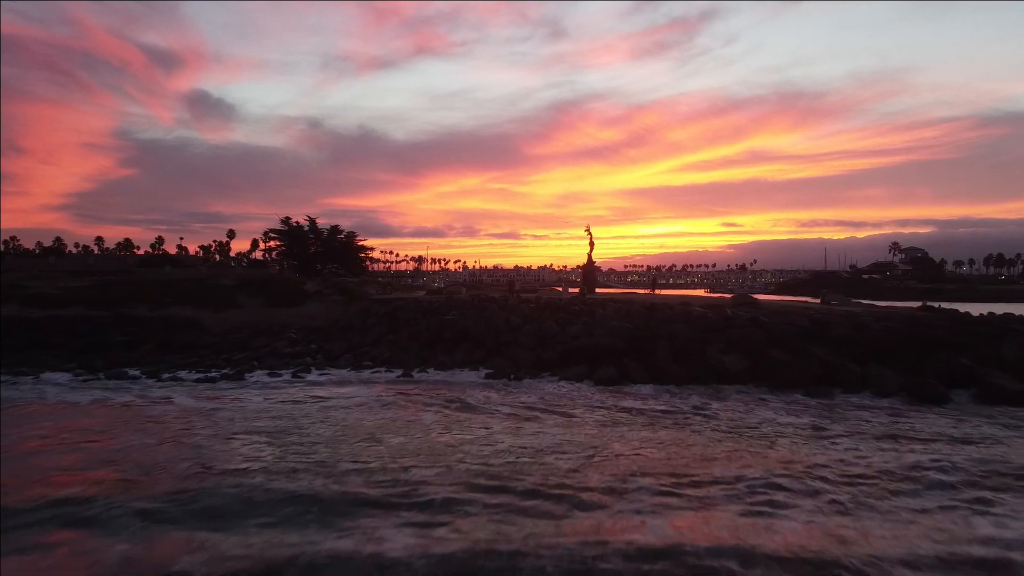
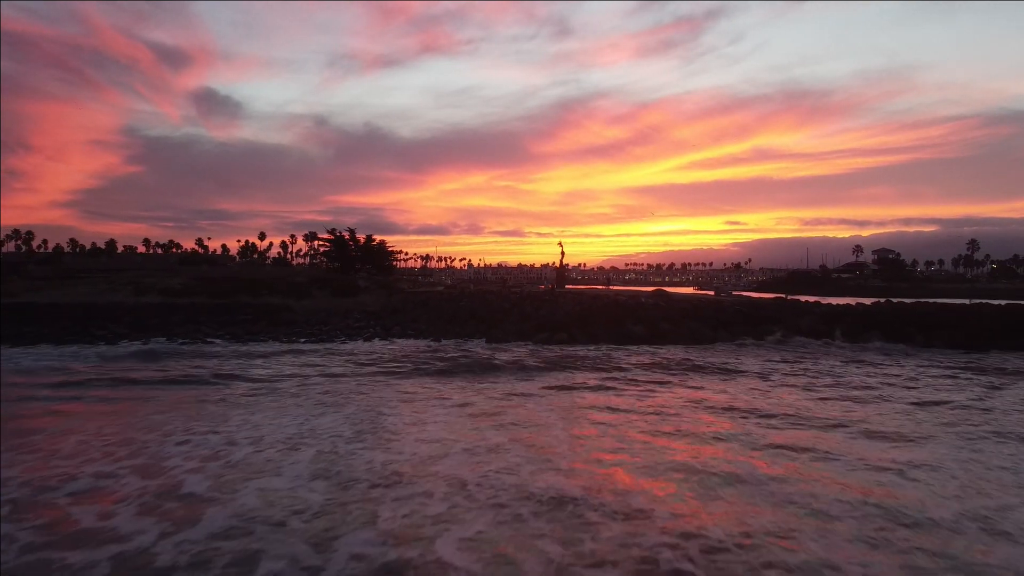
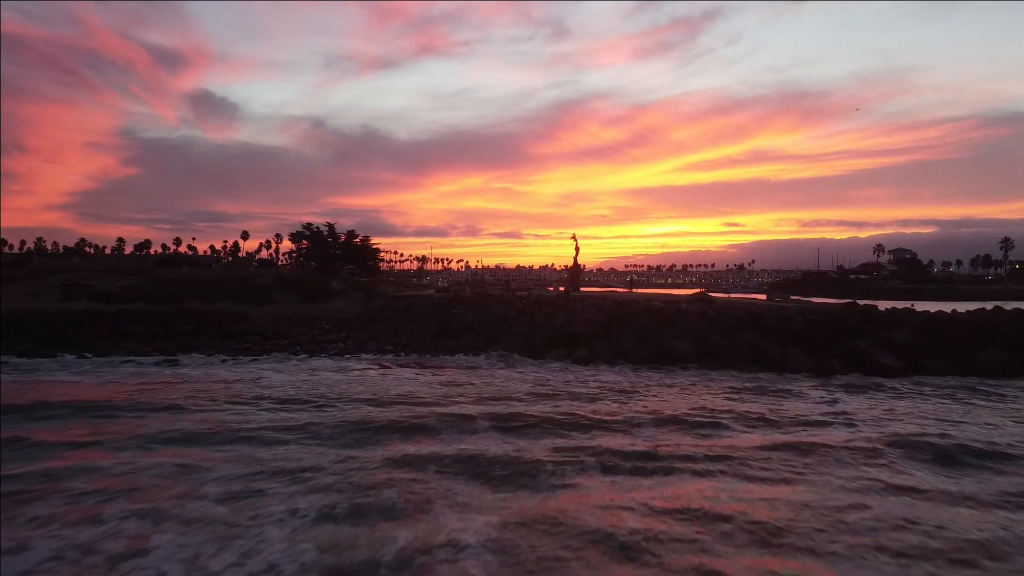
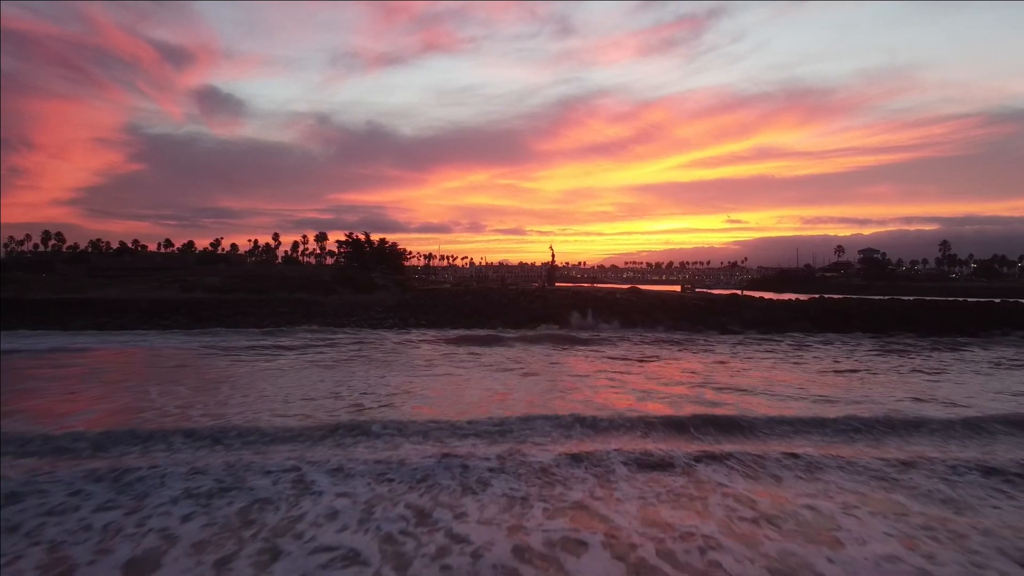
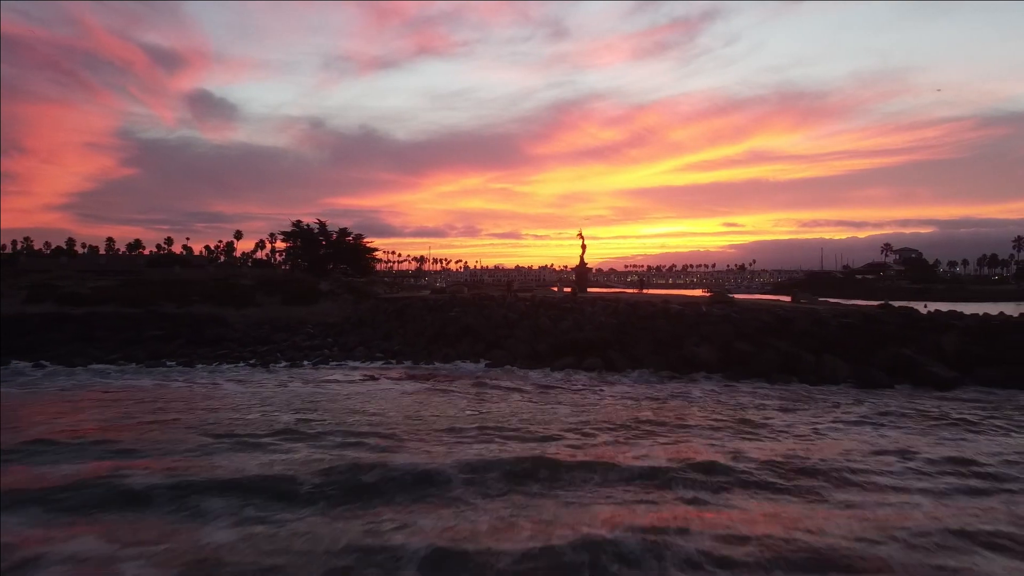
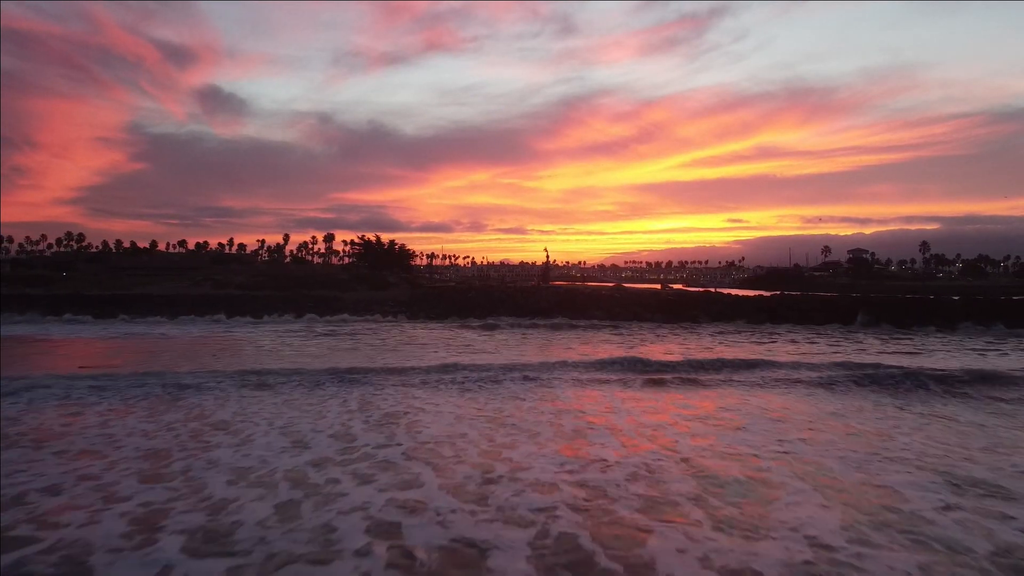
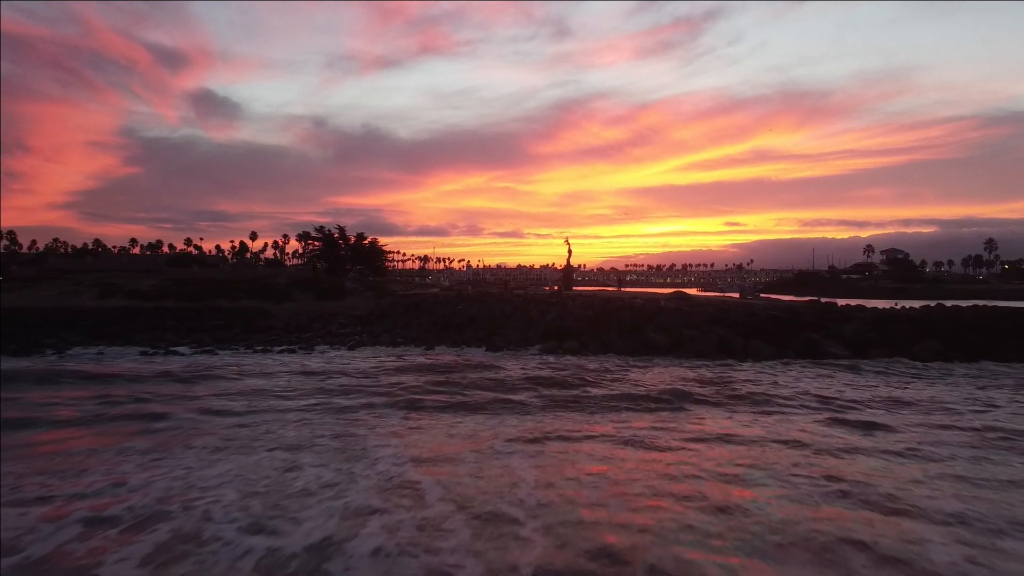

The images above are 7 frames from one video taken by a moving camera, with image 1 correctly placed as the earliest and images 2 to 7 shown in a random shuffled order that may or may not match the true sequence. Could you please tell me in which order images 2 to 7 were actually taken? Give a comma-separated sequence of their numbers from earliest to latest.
5, 3, 7, 2, 4, 6
